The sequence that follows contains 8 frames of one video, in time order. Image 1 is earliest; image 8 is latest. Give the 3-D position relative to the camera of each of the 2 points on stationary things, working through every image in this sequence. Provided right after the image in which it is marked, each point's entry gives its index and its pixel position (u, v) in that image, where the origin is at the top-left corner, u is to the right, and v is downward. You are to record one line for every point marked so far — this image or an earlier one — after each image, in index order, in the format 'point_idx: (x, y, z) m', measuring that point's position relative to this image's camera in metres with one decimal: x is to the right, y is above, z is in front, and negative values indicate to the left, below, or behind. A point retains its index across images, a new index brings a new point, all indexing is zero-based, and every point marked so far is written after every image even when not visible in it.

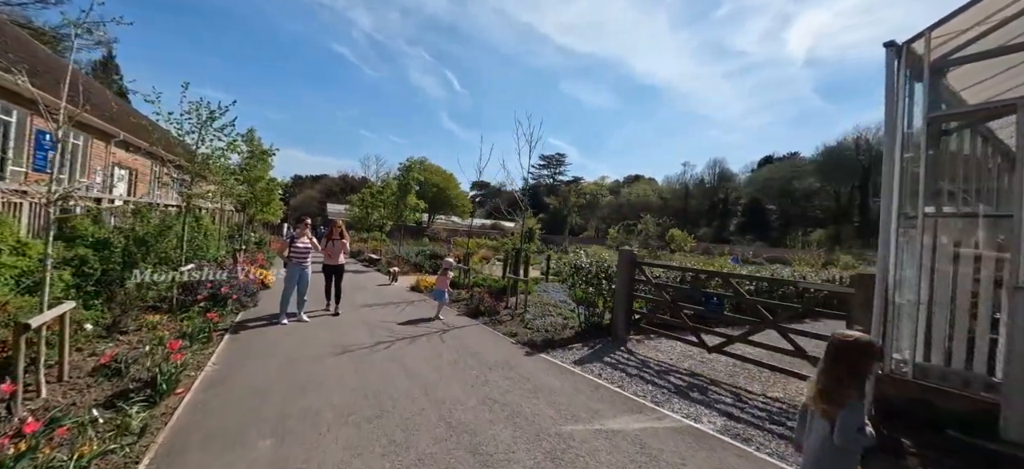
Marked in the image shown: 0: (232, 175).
0: (-6.6, +1.4, +9.0) m
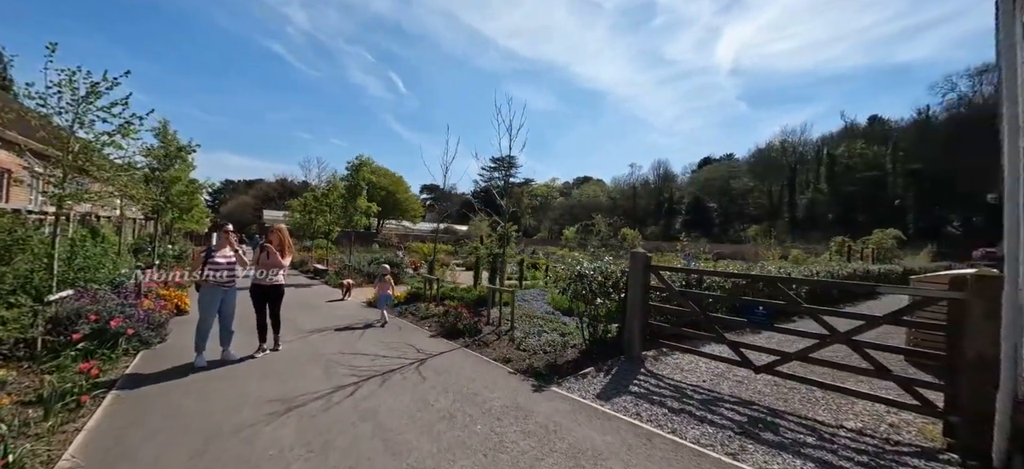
0: (-7.0, +1.2, +7.0) m
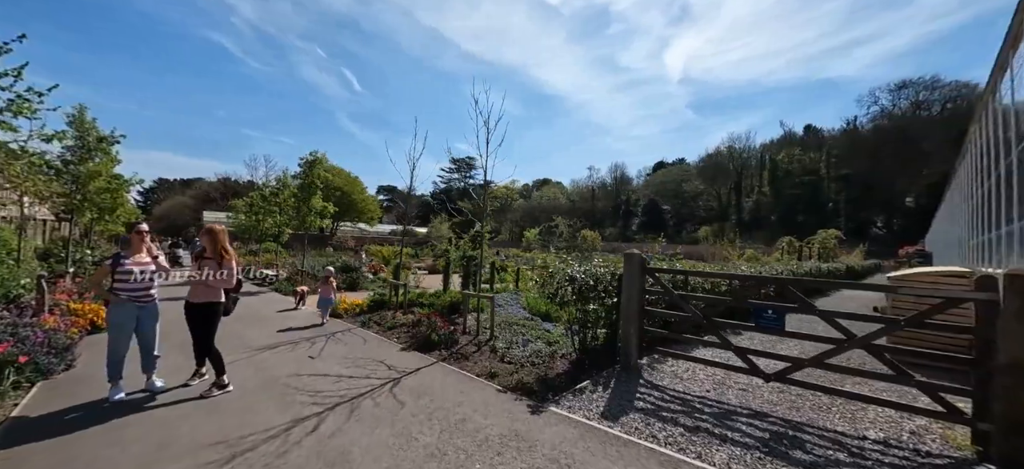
0: (-7.3, +1.1, +5.7) m
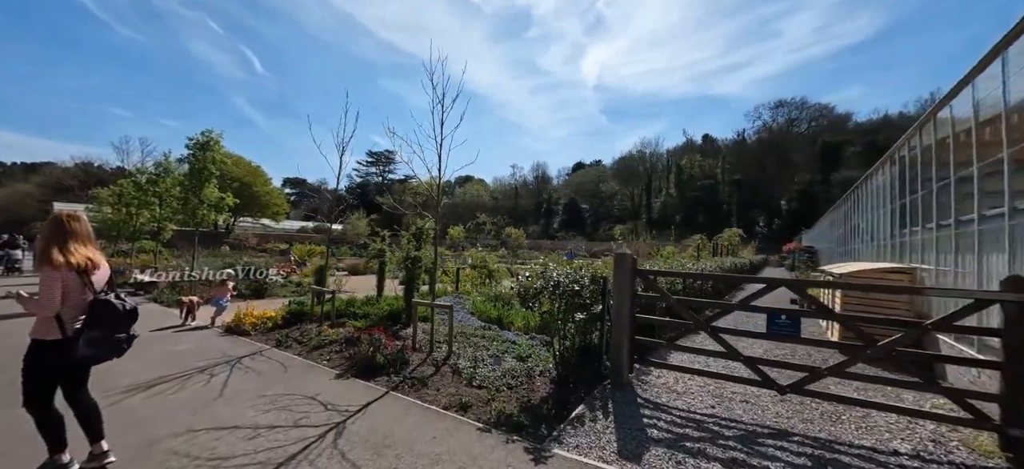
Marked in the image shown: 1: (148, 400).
0: (-7.6, +1.2, +3.3) m
1: (-3.8, -1.7, +4.0) m
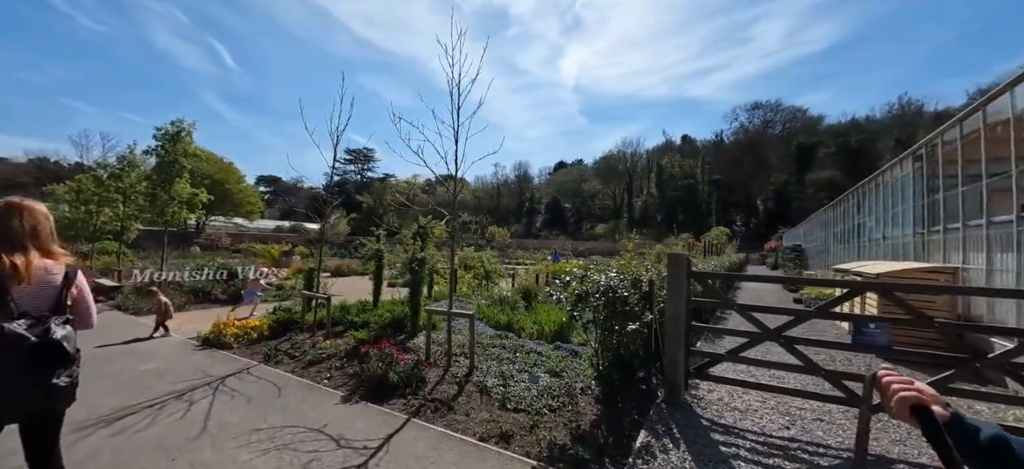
0: (-7.1, +1.2, +2.3) m
1: (-3.4, -1.7, +3.2) m
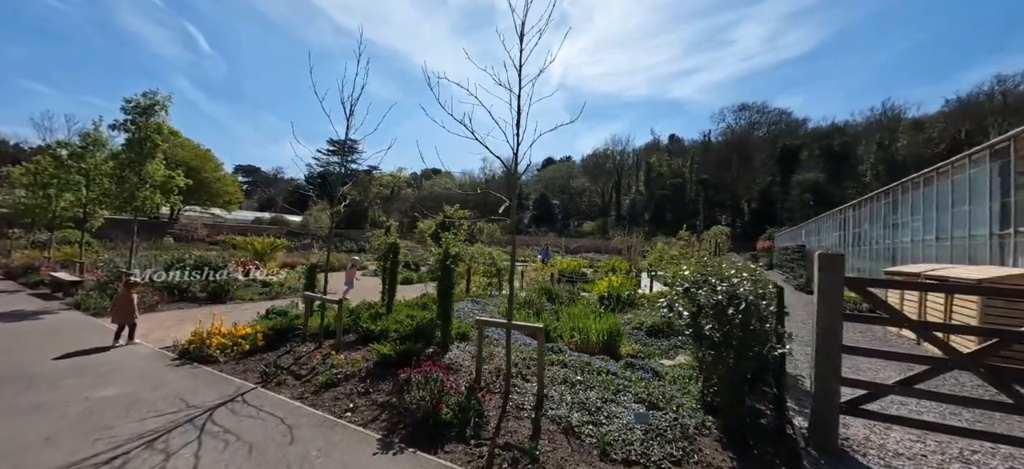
0: (-6.2, +1.3, +1.0) m
1: (-2.6, -1.6, +2.1) m
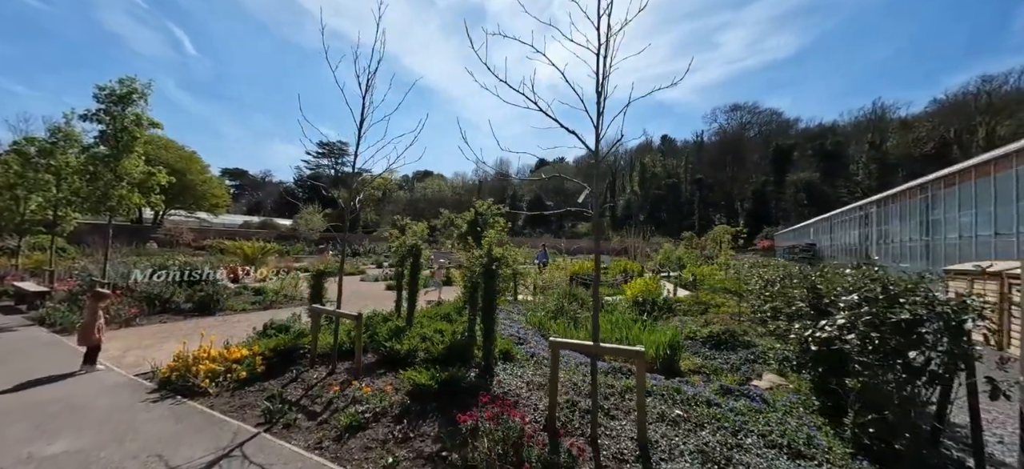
0: (-5.5, +1.3, 0.0) m
1: (-1.9, -1.6, +1.1) m
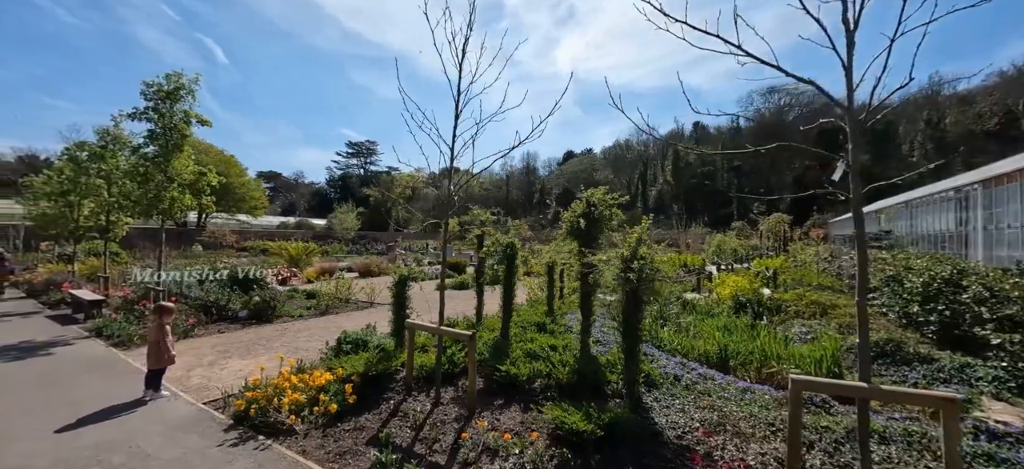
0: (-4.5, +1.2, -0.6) m
1: (-0.7, -1.6, +0.3) m
